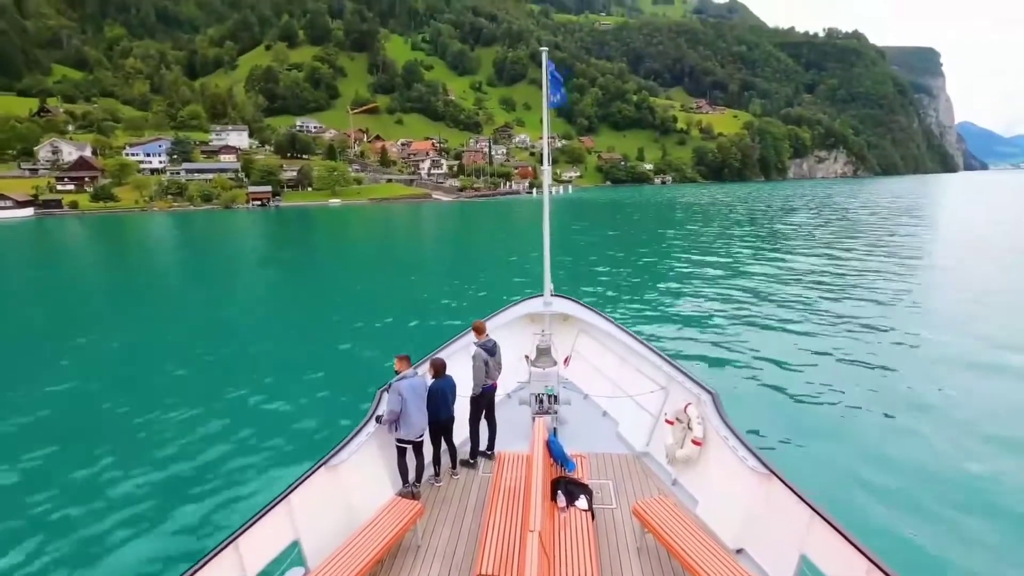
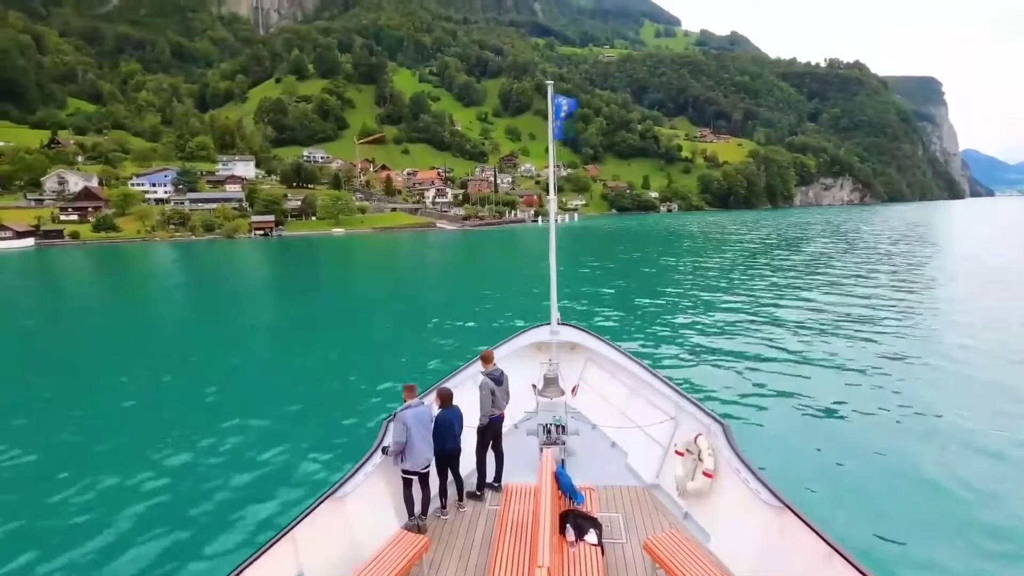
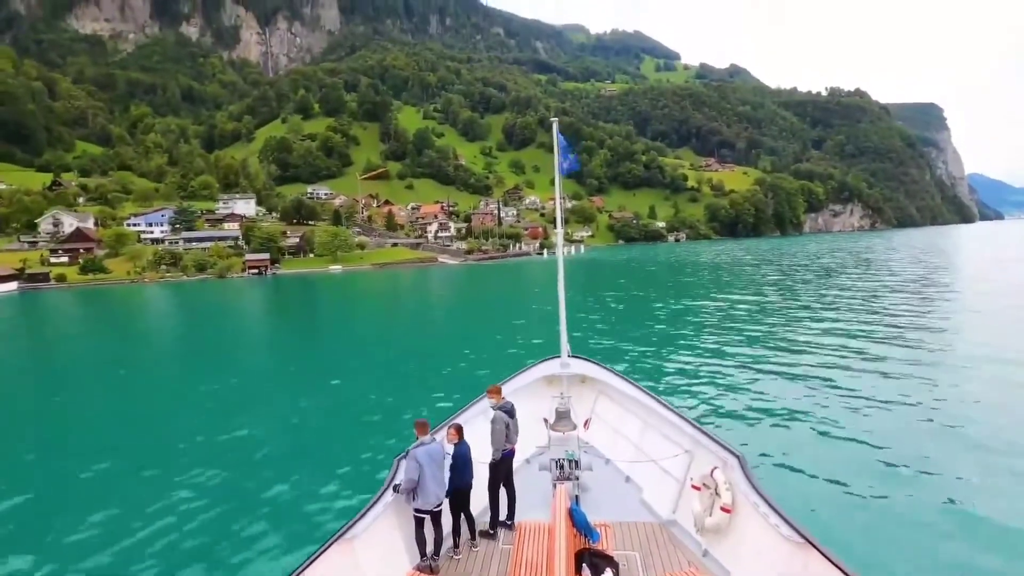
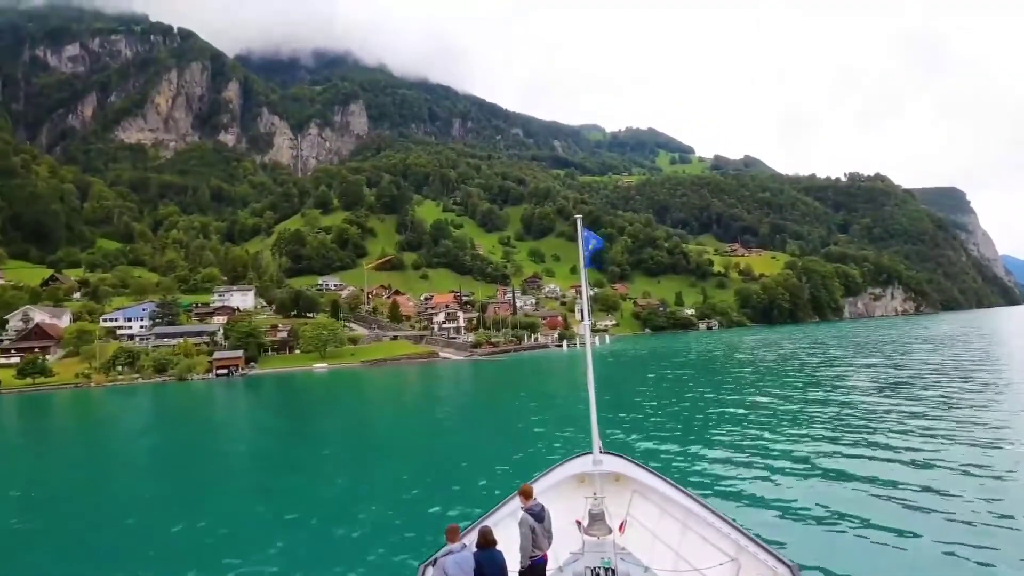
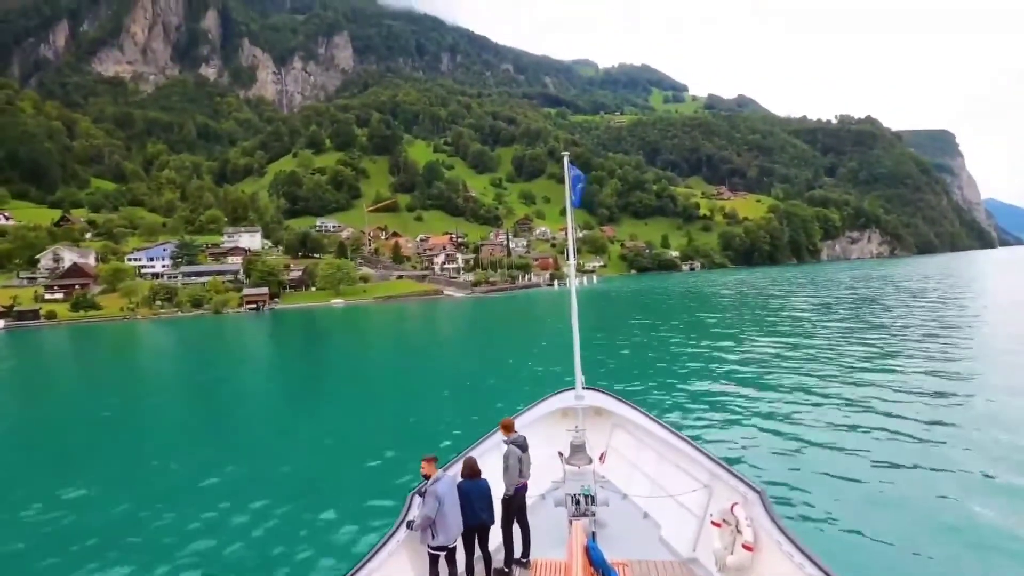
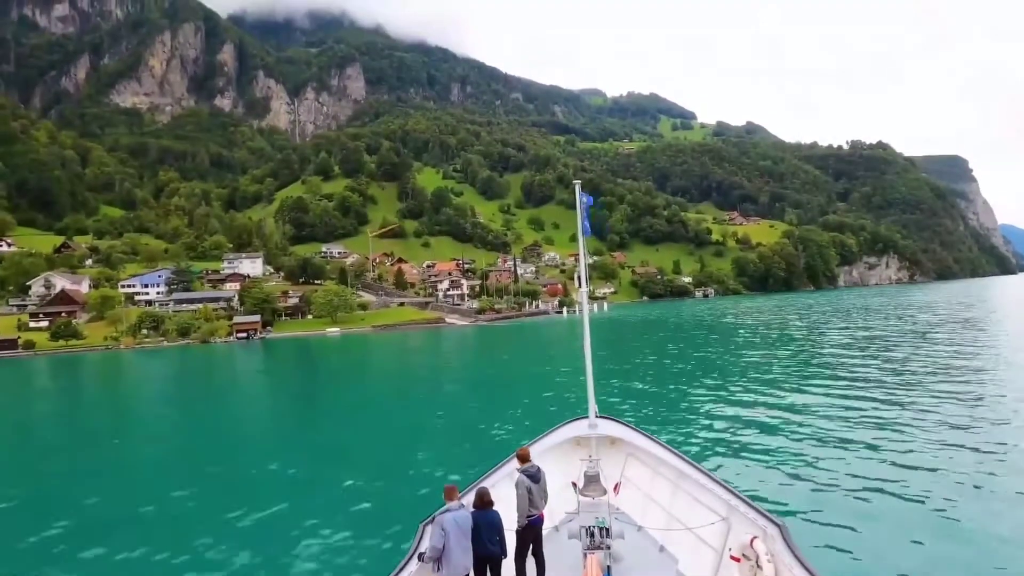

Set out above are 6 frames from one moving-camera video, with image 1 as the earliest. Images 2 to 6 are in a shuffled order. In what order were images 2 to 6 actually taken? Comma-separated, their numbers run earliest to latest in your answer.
2, 3, 5, 6, 4
